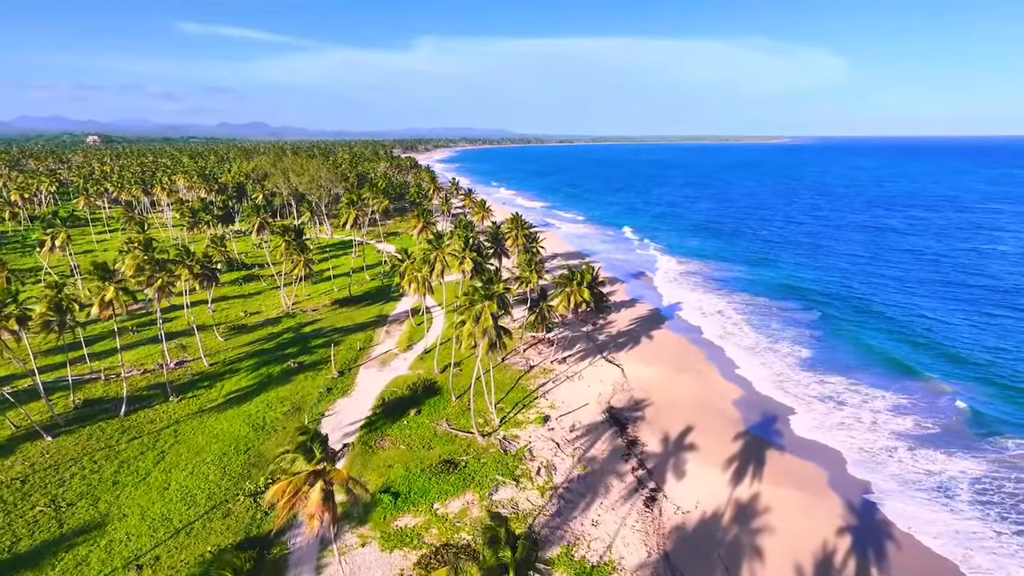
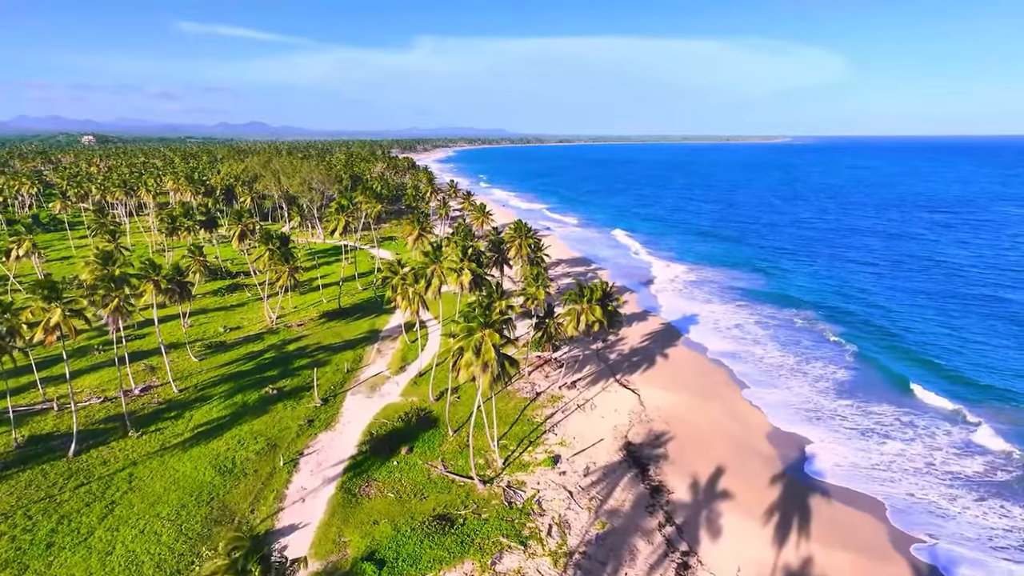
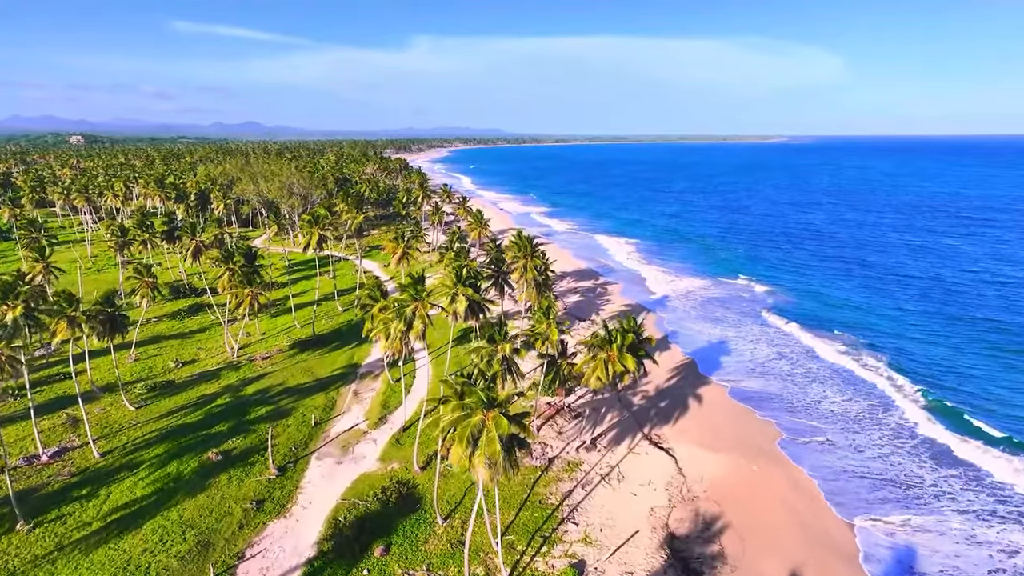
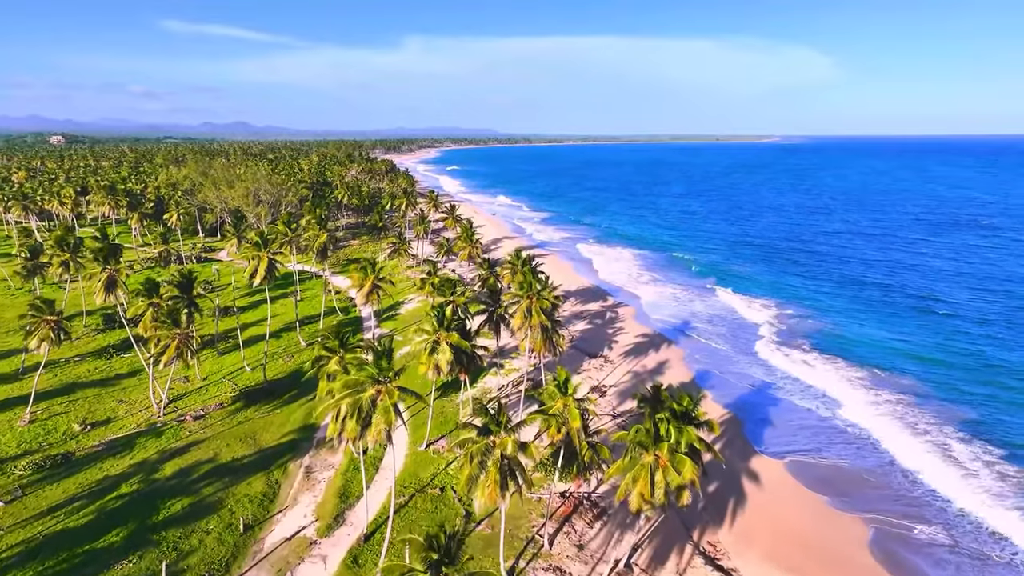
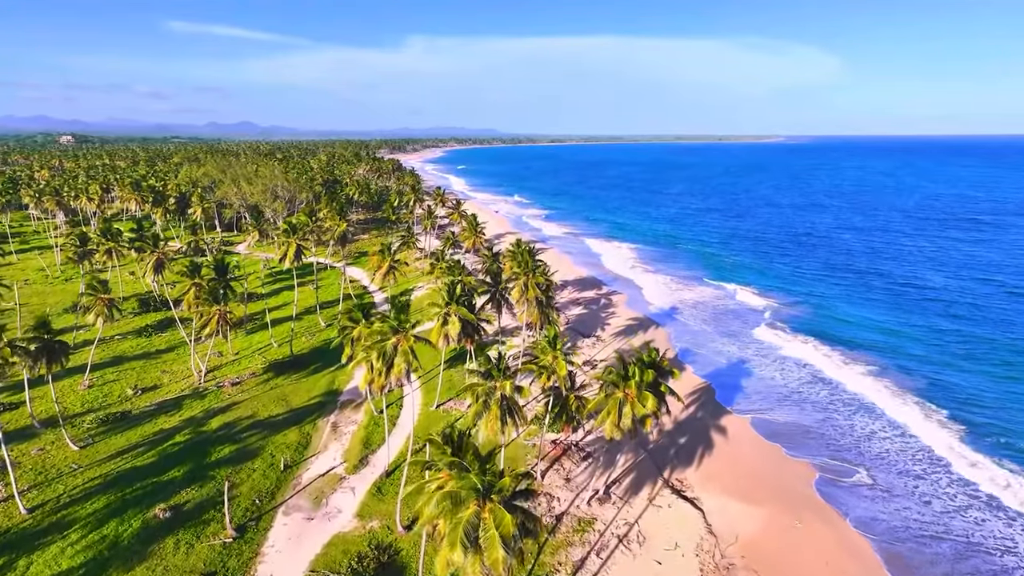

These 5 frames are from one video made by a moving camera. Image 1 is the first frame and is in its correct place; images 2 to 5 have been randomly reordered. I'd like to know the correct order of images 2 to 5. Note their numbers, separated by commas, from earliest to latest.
2, 3, 5, 4
